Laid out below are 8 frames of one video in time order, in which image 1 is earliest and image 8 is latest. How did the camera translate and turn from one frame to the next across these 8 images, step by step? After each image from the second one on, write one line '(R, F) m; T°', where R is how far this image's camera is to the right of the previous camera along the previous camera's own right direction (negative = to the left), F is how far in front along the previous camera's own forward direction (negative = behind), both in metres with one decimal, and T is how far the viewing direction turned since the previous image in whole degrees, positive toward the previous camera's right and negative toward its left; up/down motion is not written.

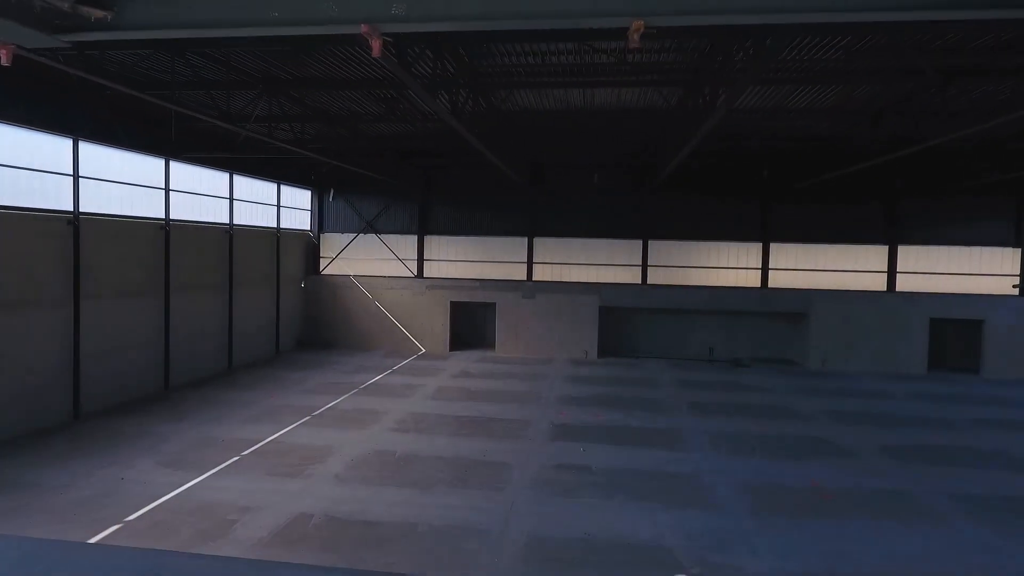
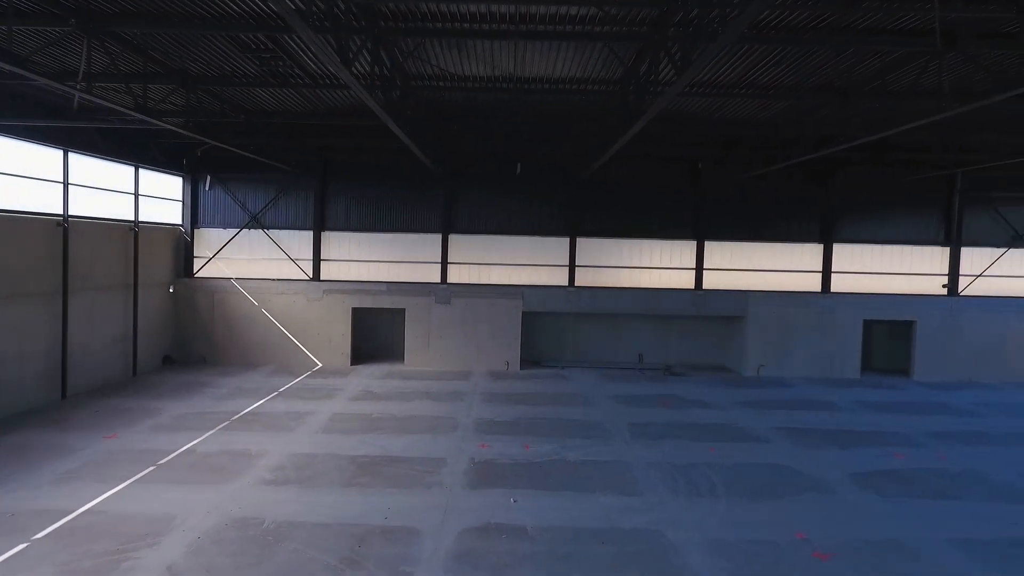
(0.0, +2.3) m; +8°
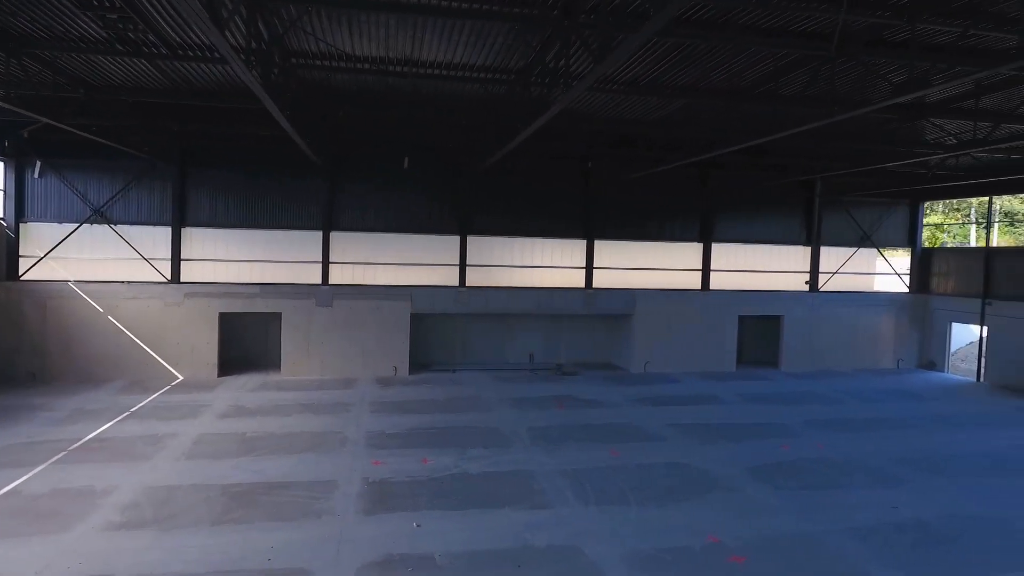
(-0.3, +0.7) m; +11°
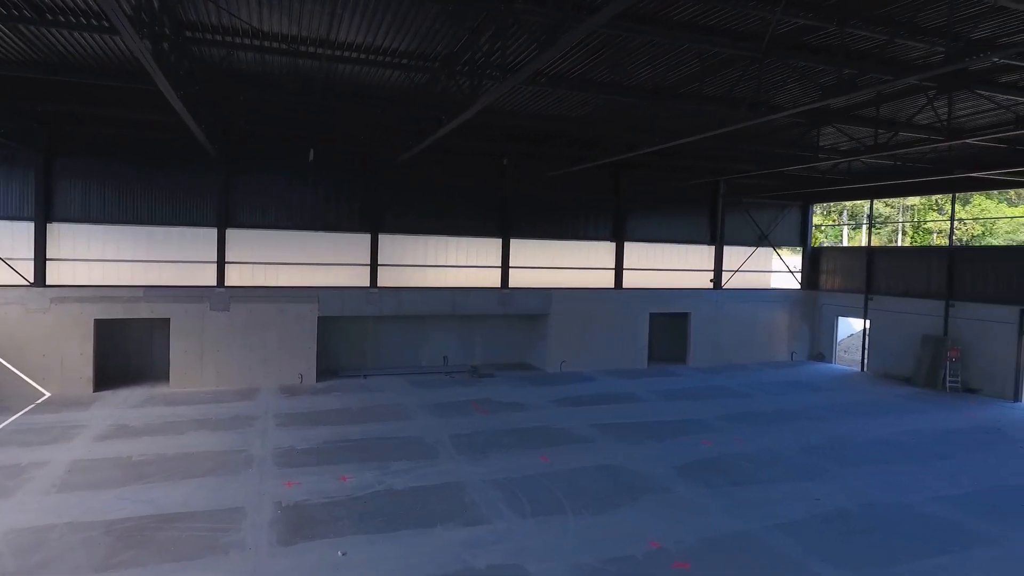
(-0.3, +0.5) m; +9°
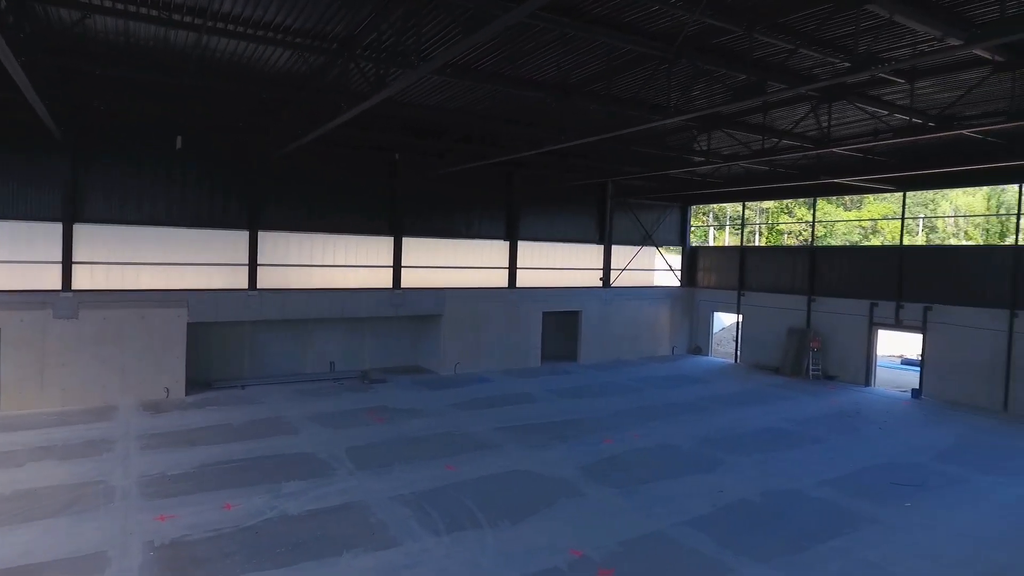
(-0.4, +0.5) m; +11°
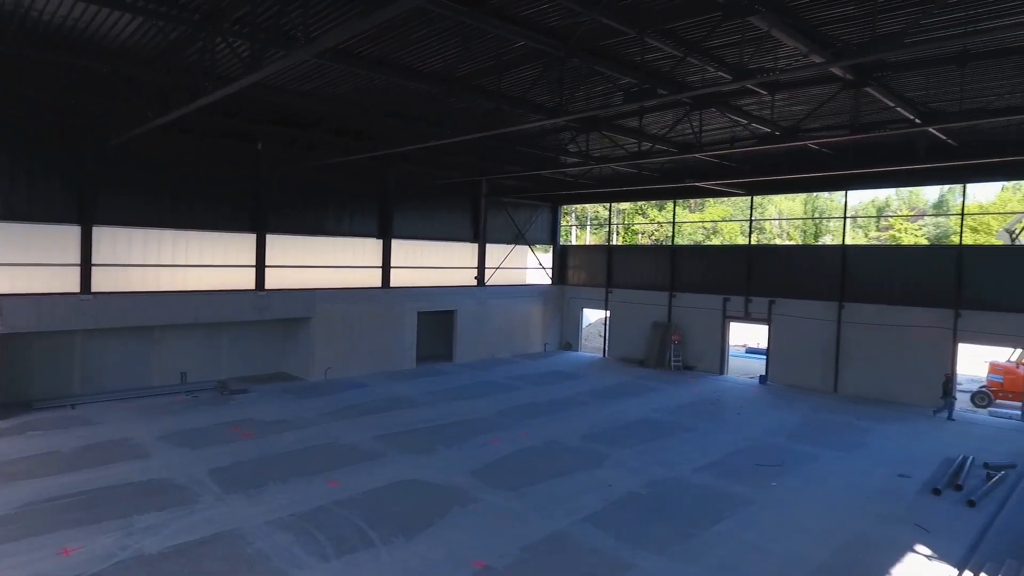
(-0.4, +0.3) m; +12°
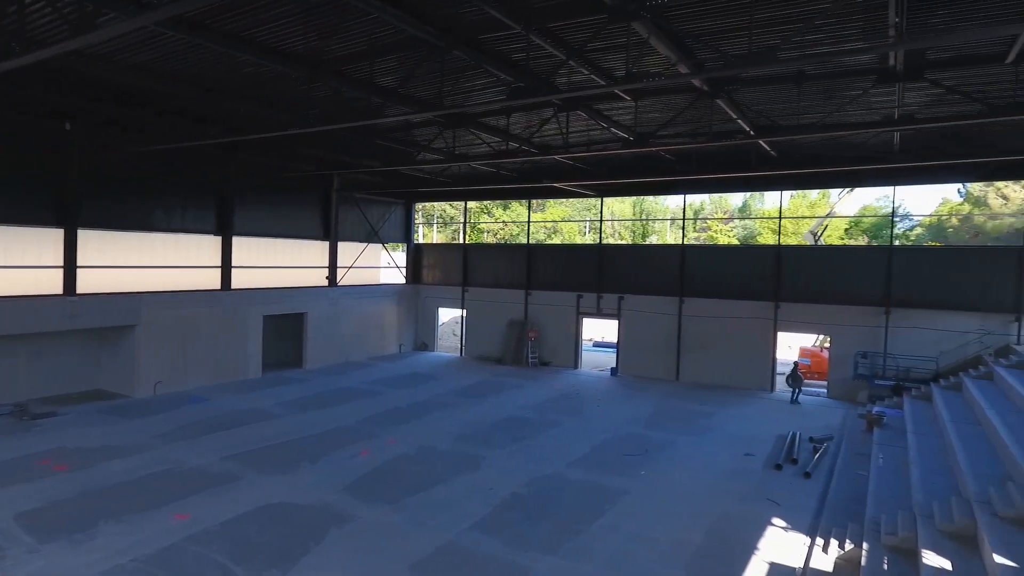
(-0.5, +0.4) m; +14°
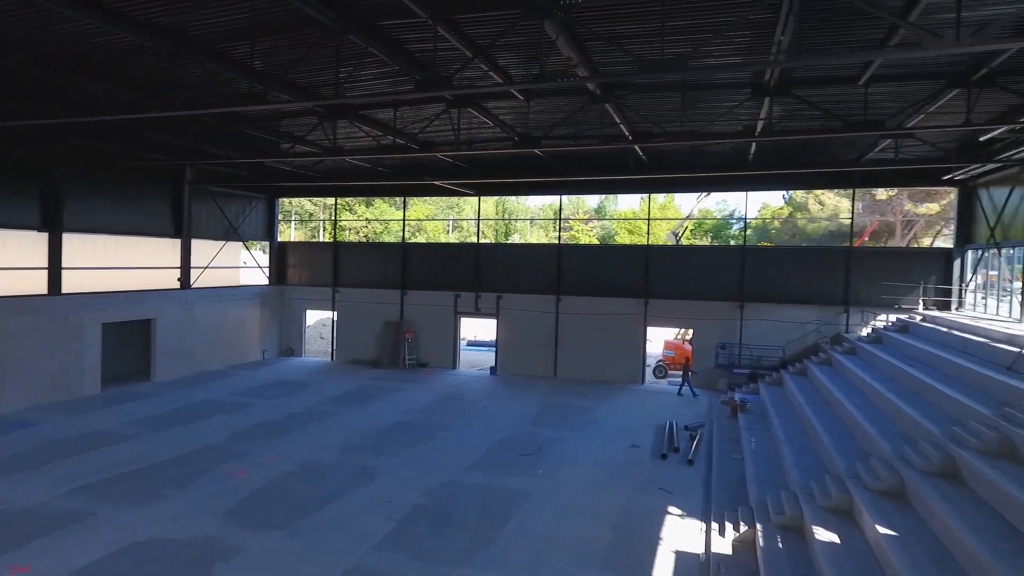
(-0.5, +0.3) m; +13°
